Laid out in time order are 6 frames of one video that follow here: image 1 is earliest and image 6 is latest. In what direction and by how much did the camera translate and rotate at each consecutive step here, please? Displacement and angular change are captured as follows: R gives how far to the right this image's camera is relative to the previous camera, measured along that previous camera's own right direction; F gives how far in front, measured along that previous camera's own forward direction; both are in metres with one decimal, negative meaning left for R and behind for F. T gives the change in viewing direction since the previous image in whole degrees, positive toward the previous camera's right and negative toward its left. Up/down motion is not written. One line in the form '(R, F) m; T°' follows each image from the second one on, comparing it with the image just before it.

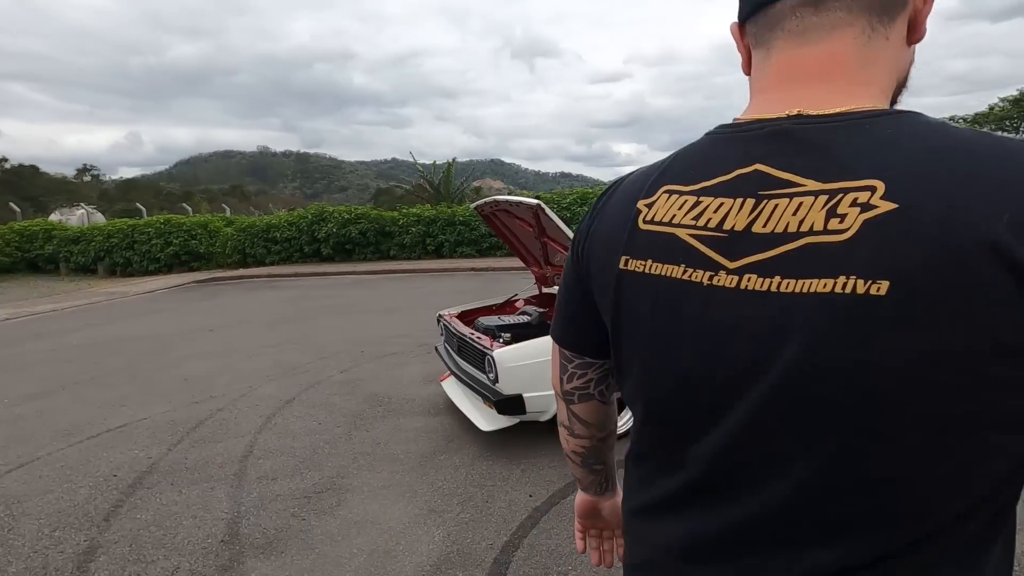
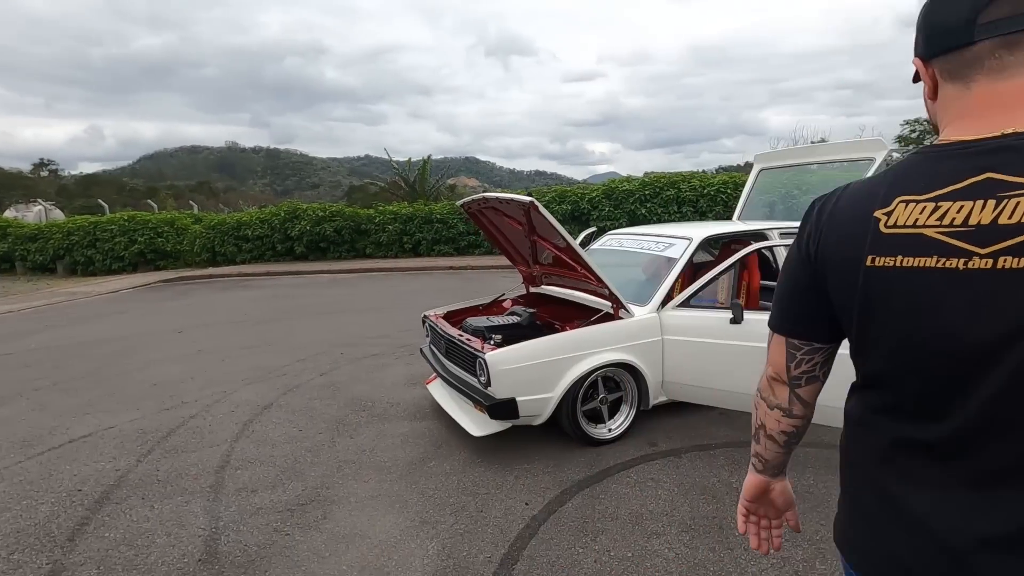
(-0.1, +0.1) m; +3°
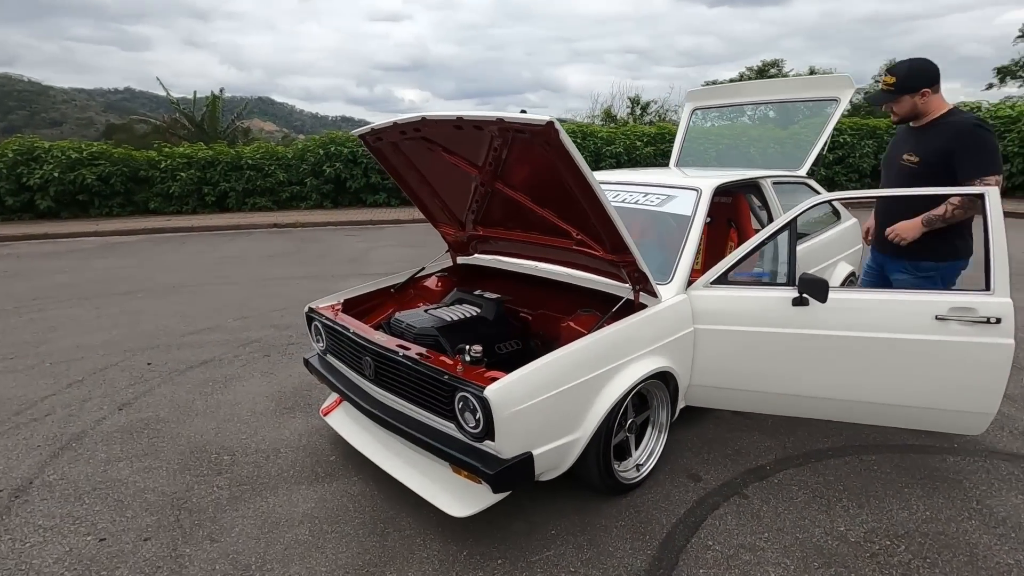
(-0.8, +1.7) m; +19°
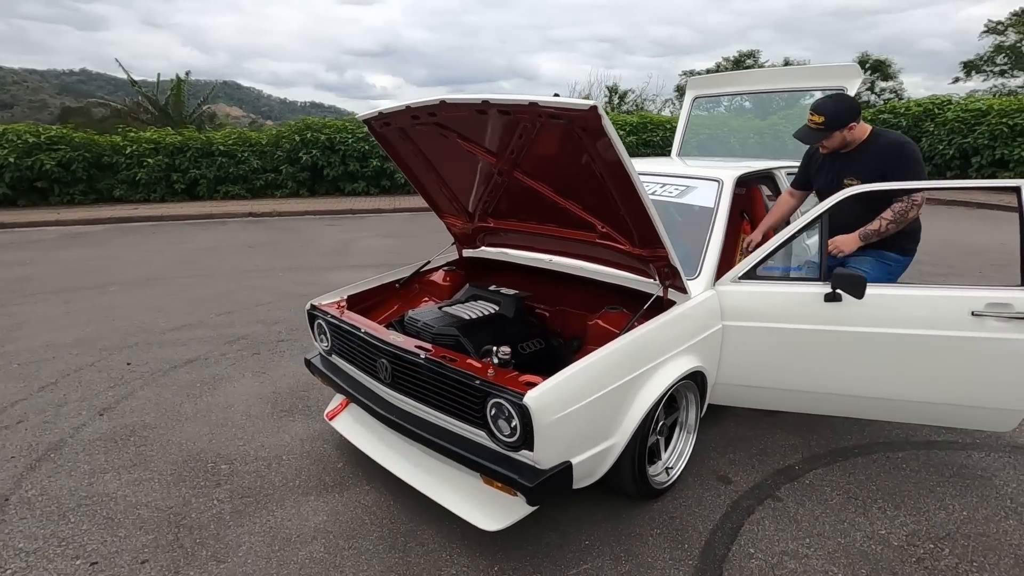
(-0.2, +0.2) m; +3°
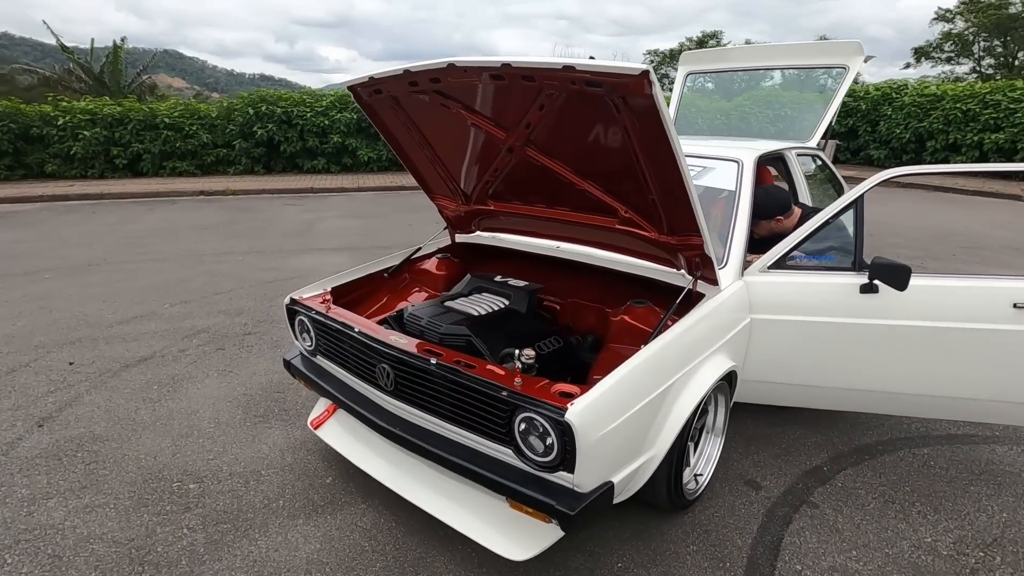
(-0.2, +0.3) m; +4°
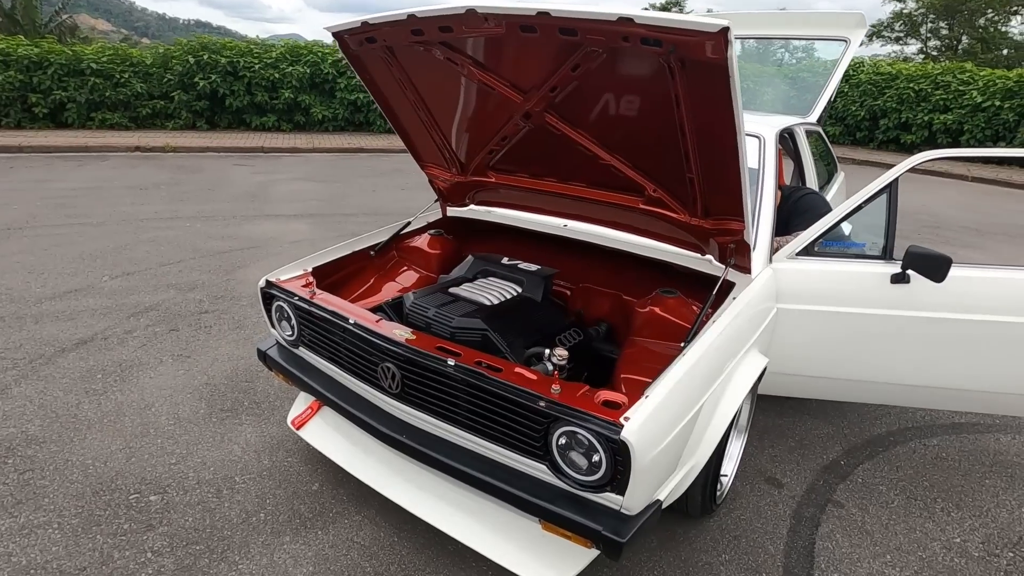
(-0.3, +0.3) m; +5°
